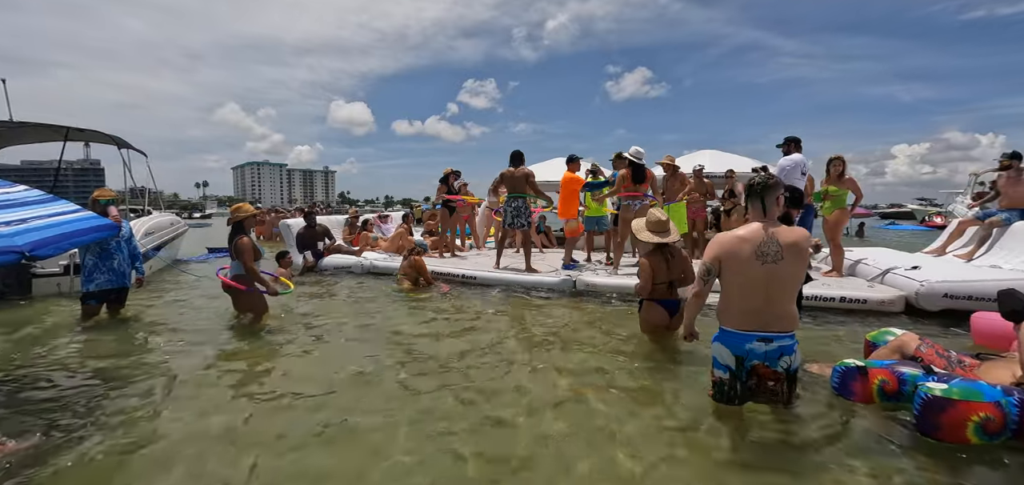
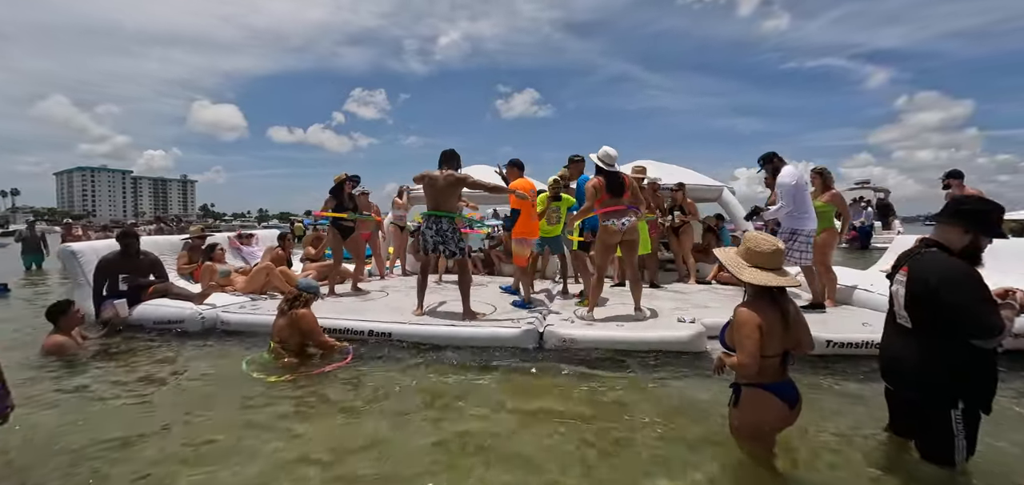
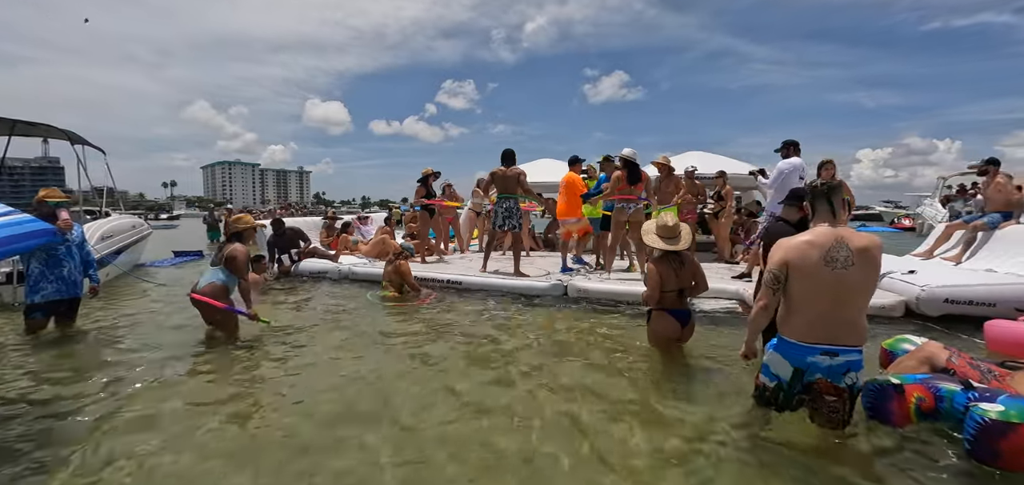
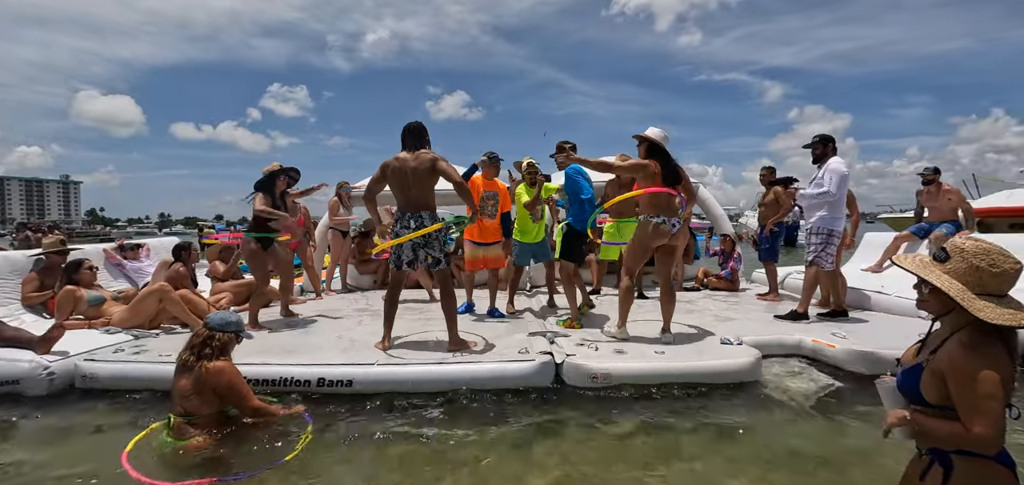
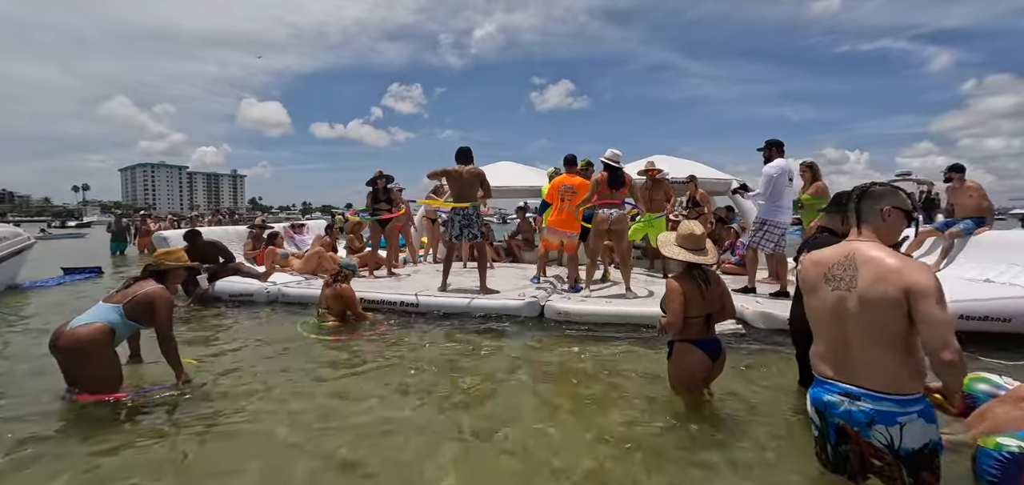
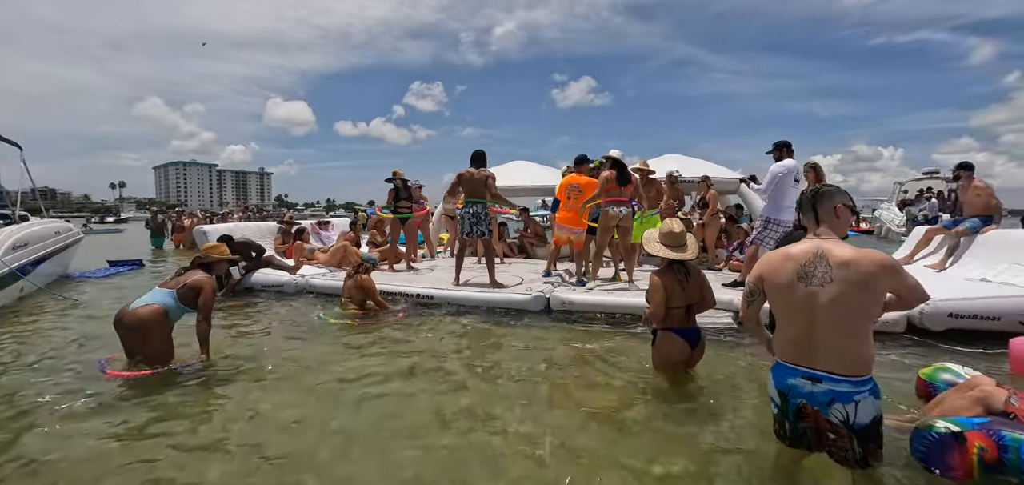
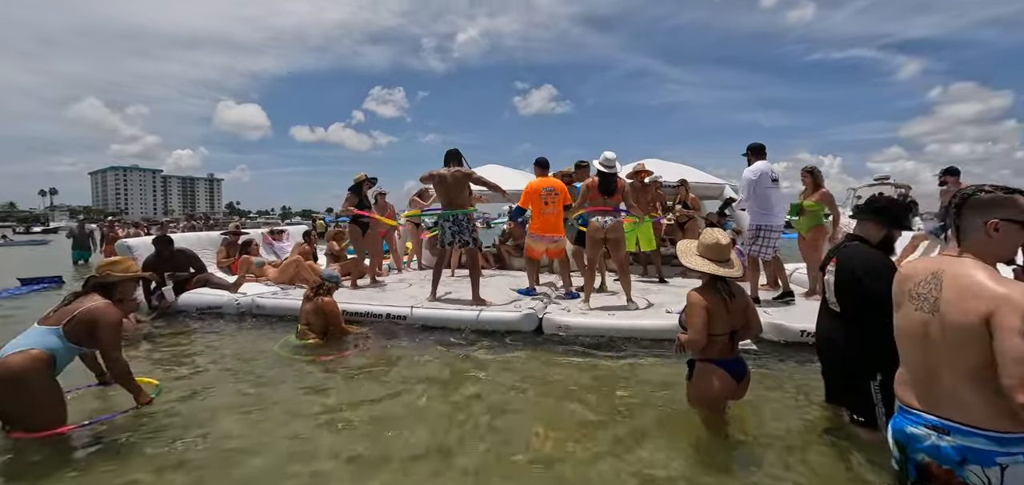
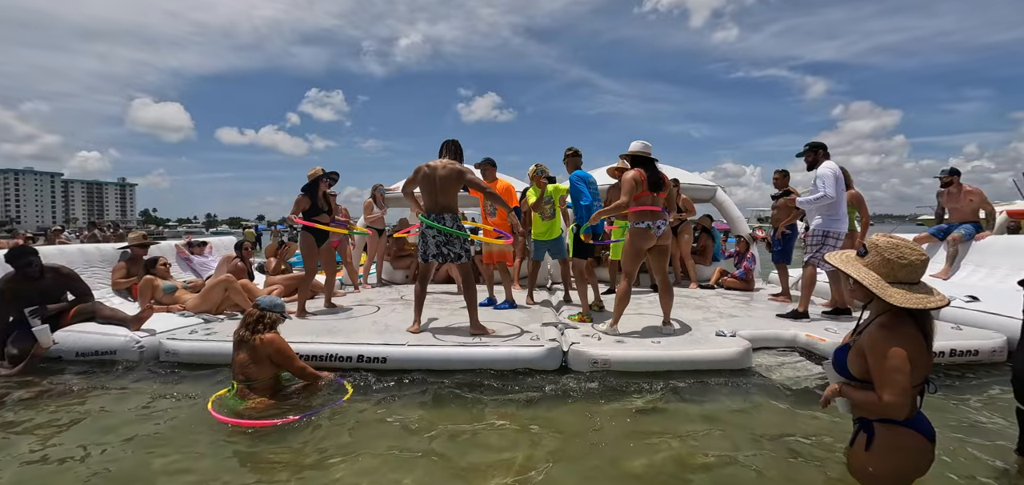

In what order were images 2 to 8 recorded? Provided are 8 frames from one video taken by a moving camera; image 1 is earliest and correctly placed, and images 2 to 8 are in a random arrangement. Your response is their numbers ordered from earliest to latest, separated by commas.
3, 6, 5, 7, 2, 8, 4
